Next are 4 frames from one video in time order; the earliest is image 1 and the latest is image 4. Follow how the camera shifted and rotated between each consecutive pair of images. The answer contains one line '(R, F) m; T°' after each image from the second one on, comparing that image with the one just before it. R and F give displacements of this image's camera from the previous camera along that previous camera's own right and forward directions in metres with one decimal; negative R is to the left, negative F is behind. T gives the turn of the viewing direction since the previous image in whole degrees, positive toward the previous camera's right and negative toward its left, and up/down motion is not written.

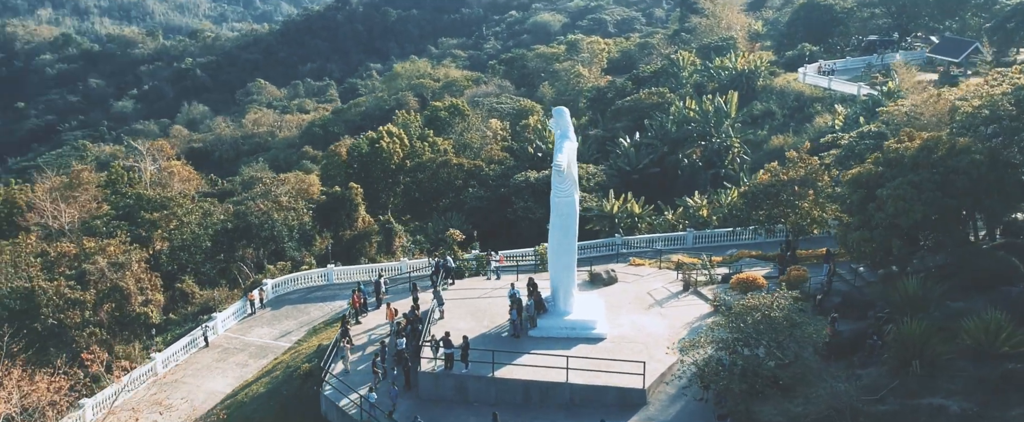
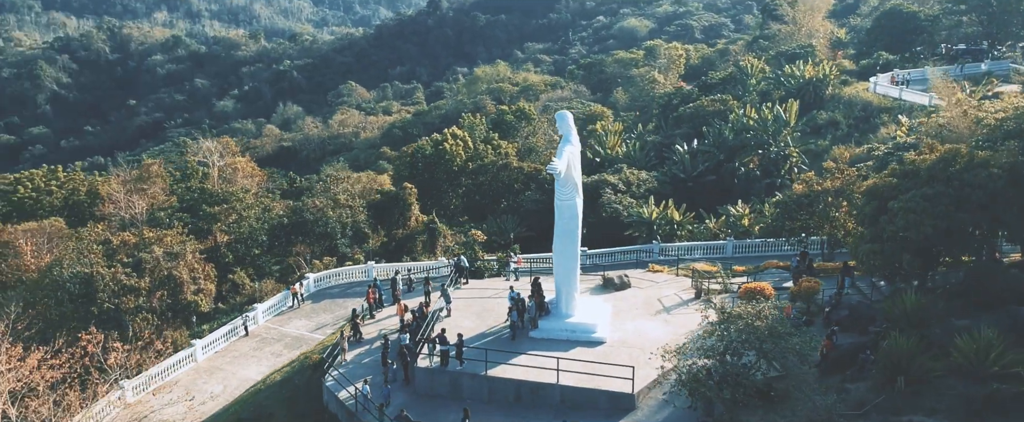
(+1.2, -0.2) m; -5°
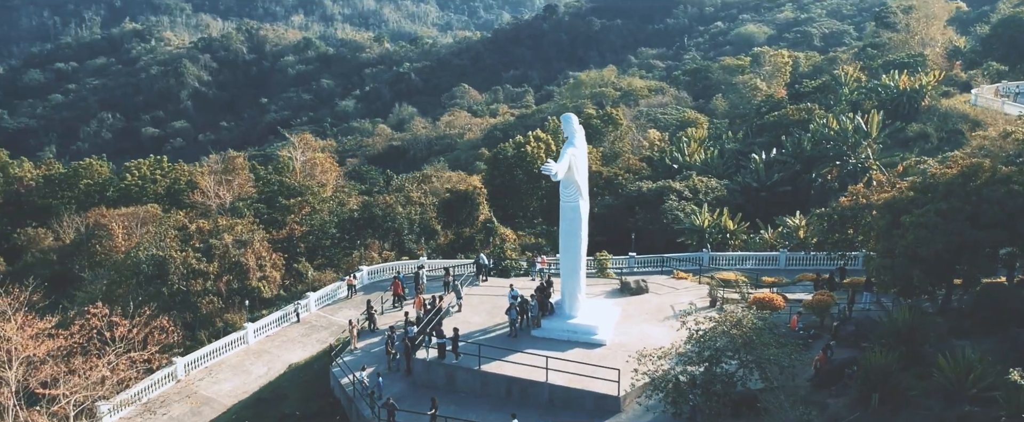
(+1.6, -0.2) m; -6°
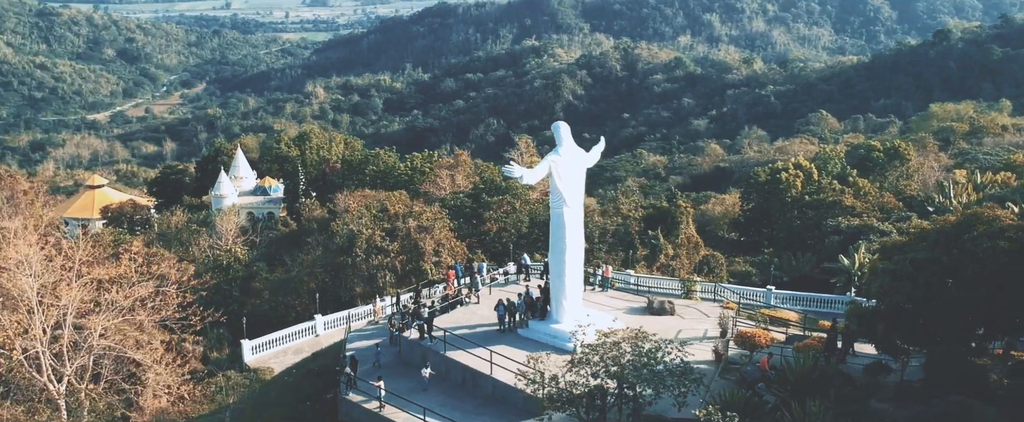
(+5.5, -0.3) m; -18°
